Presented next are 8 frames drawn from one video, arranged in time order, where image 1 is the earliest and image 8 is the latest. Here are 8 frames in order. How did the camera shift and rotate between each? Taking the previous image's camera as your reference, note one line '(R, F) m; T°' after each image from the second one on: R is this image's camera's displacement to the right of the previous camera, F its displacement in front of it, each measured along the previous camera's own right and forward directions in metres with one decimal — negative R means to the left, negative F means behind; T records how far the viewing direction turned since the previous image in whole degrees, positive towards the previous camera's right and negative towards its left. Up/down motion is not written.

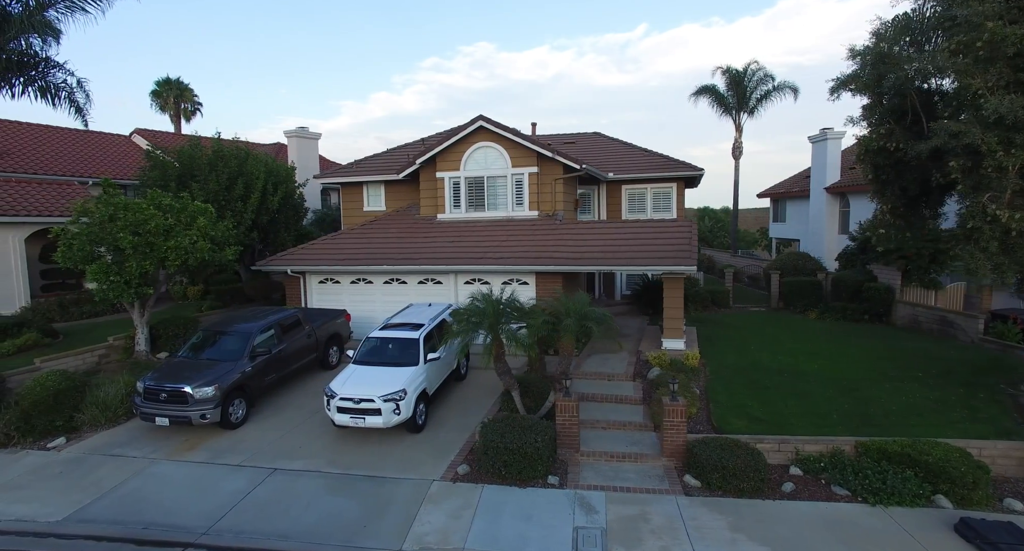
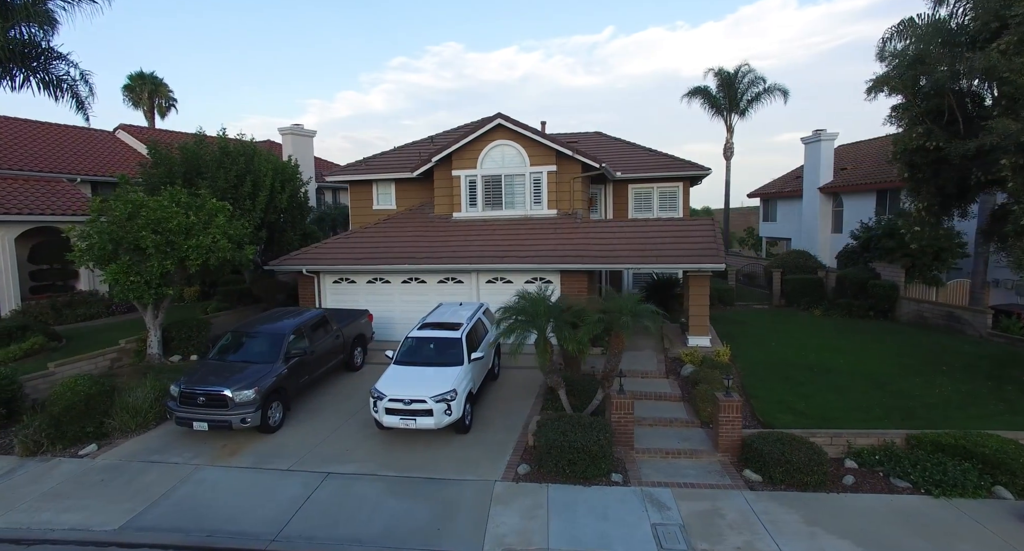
(-1.2, +0.1) m; +2°
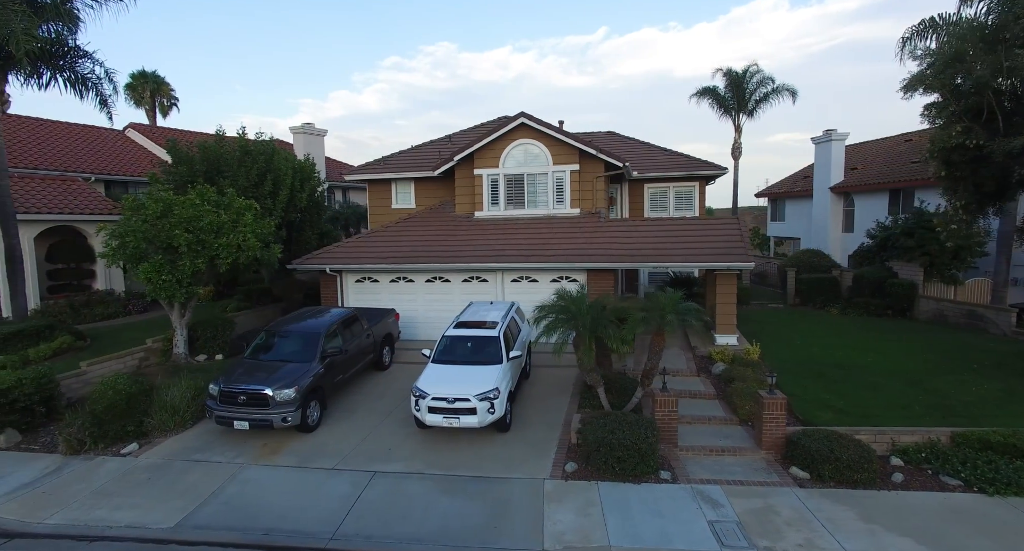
(-0.7, 0.0) m; 0°
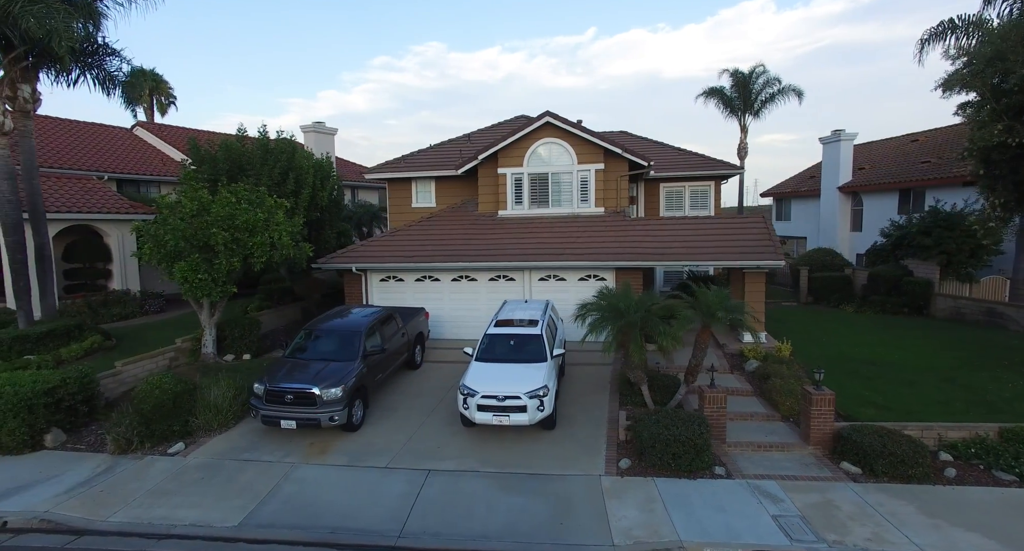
(-0.9, 0.0) m; 0°
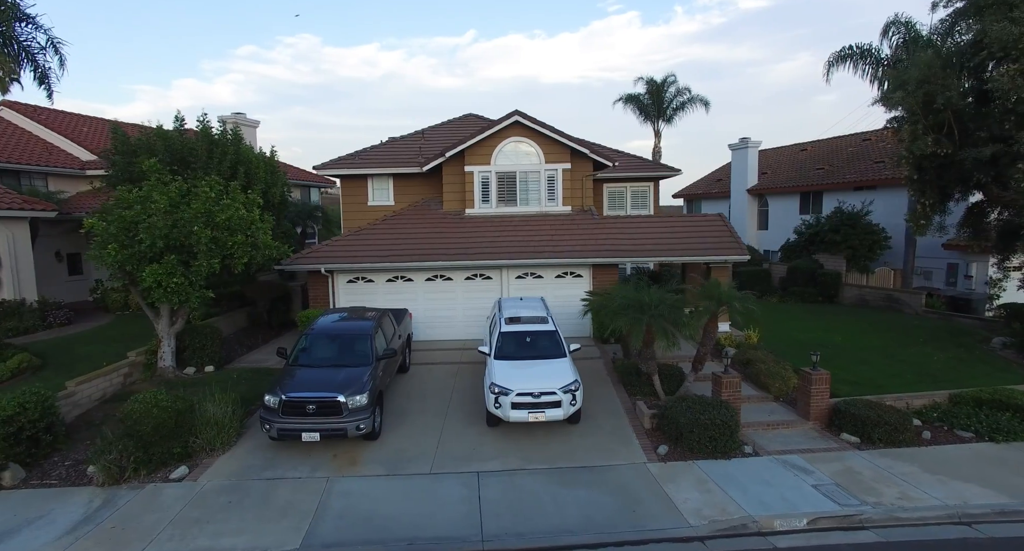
(-2.0, +0.2) m; +10°
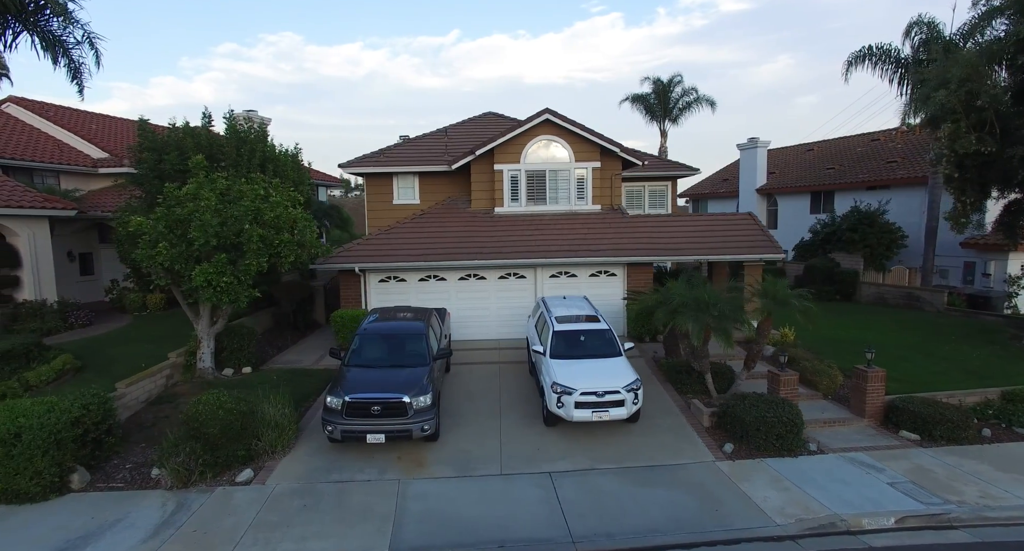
(-1.2, +0.1) m; +1°
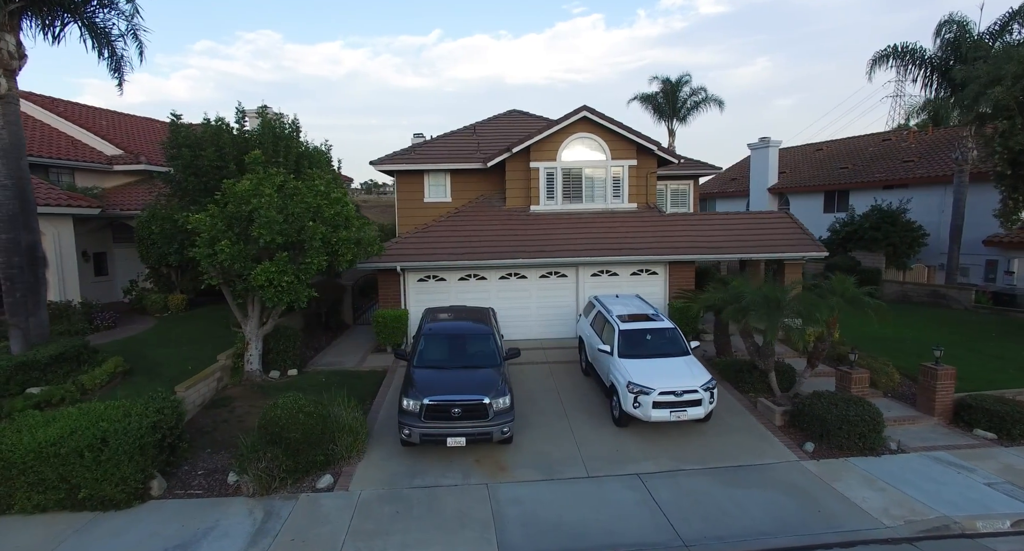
(-1.4, +0.2) m; +1°
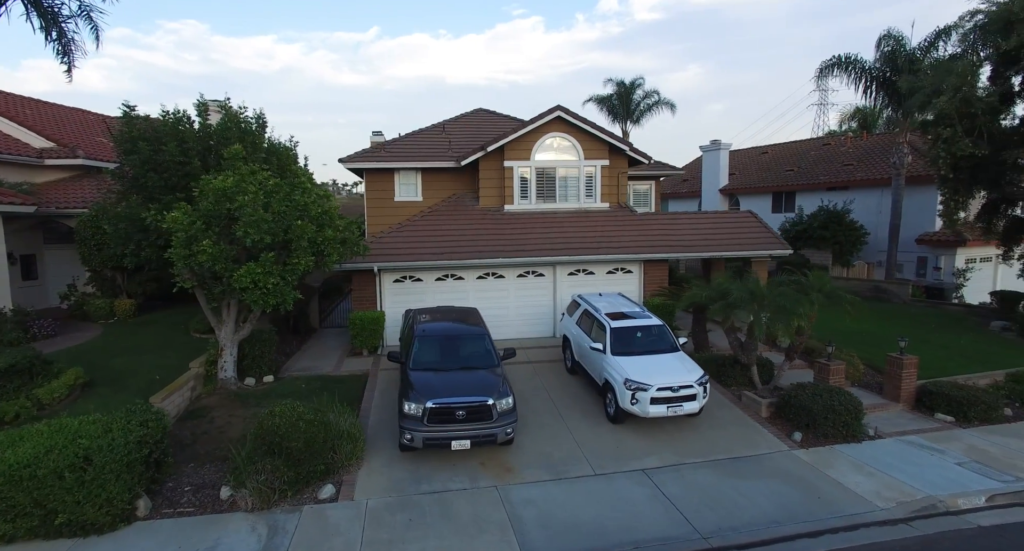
(-0.7, +0.1) m; +5°
